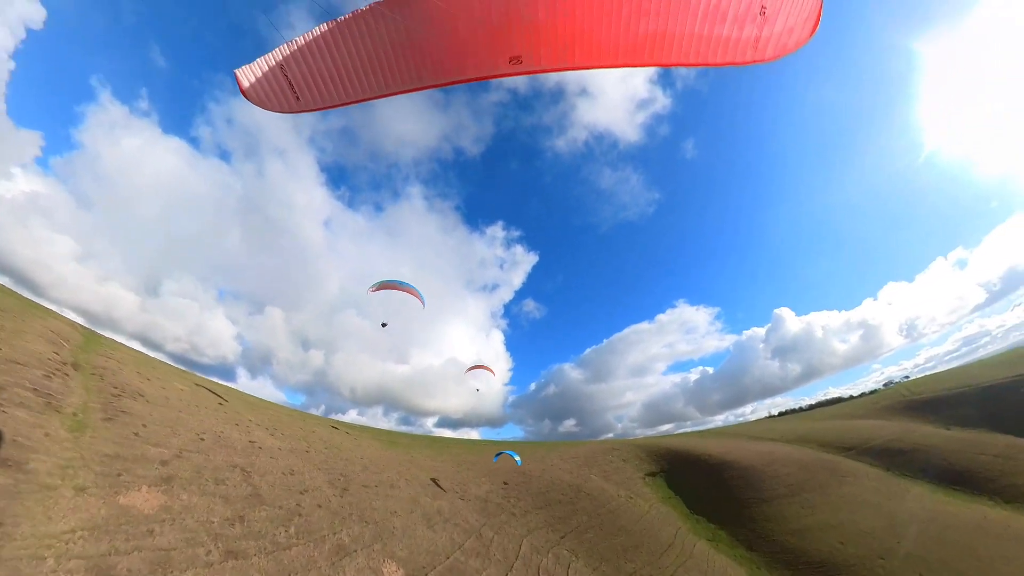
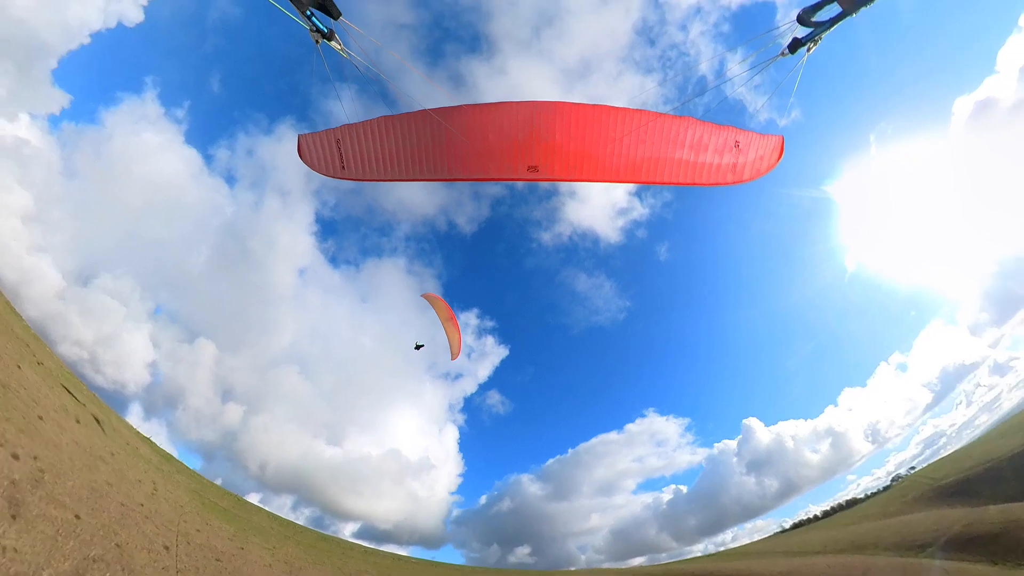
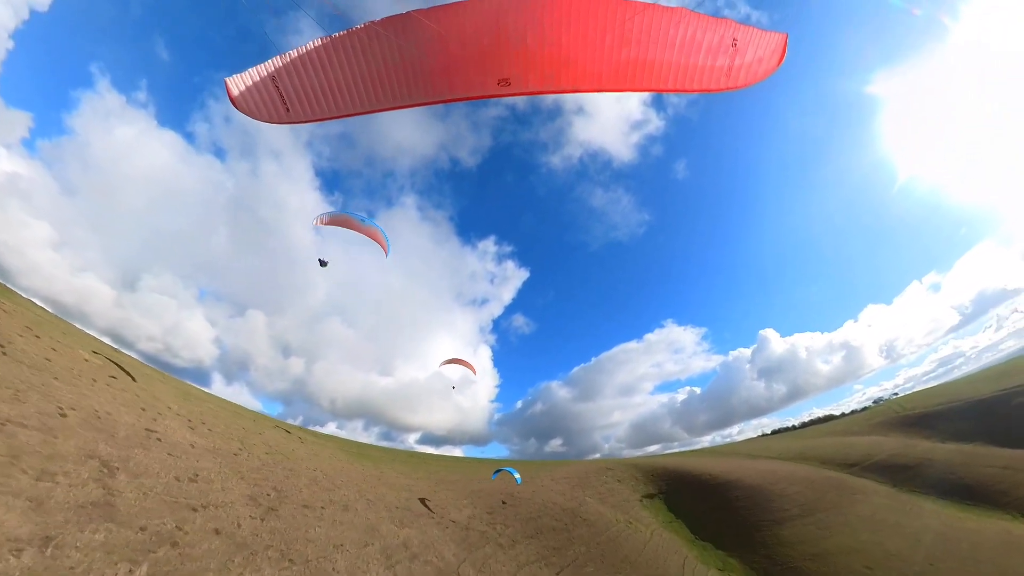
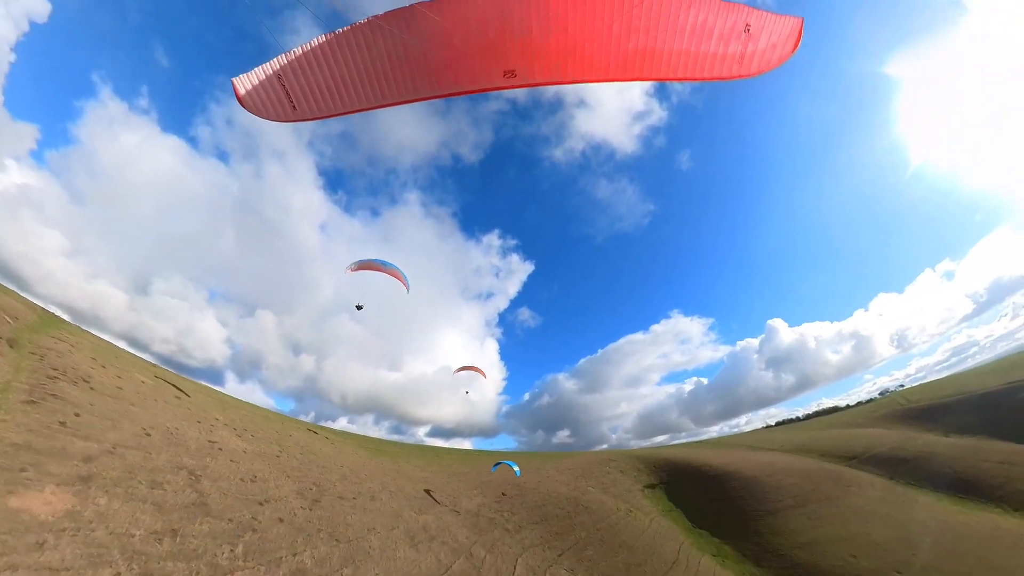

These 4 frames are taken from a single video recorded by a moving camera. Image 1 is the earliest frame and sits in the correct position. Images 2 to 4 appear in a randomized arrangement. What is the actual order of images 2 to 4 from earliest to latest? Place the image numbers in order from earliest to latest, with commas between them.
4, 3, 2
